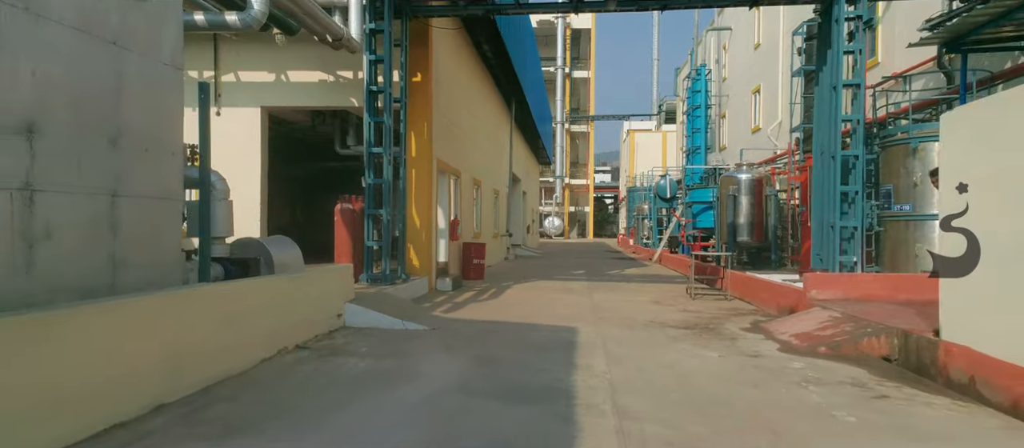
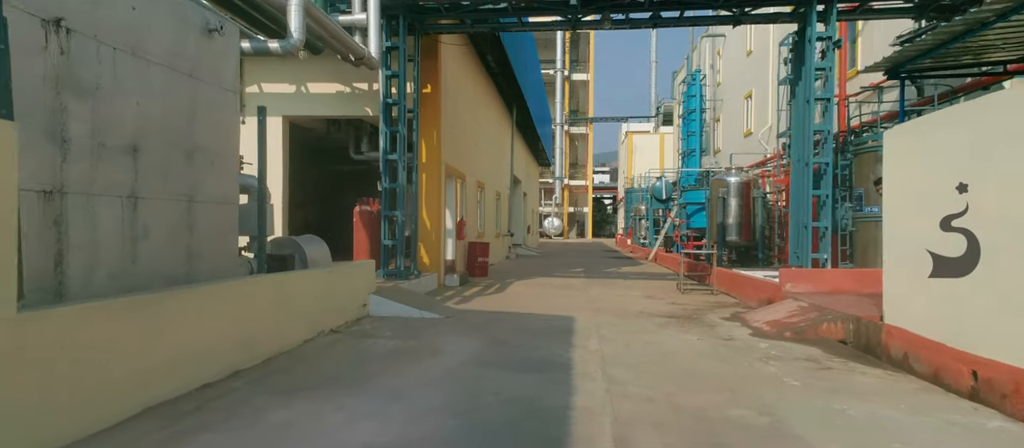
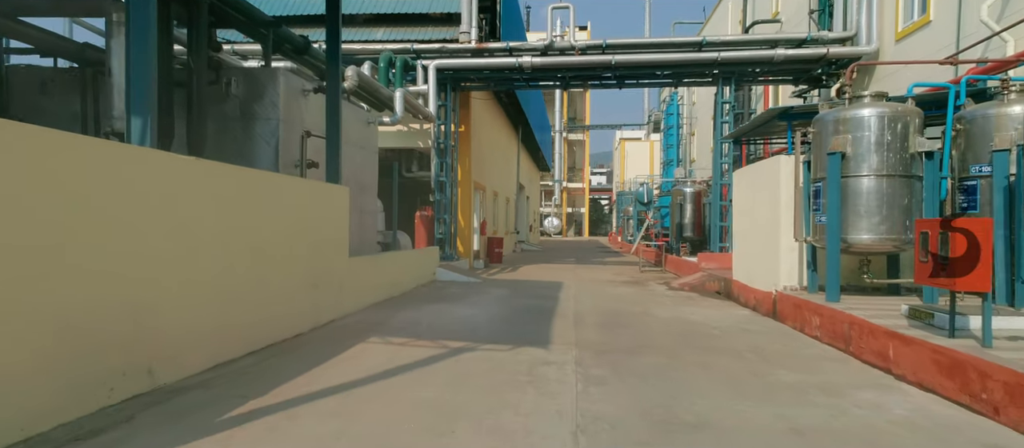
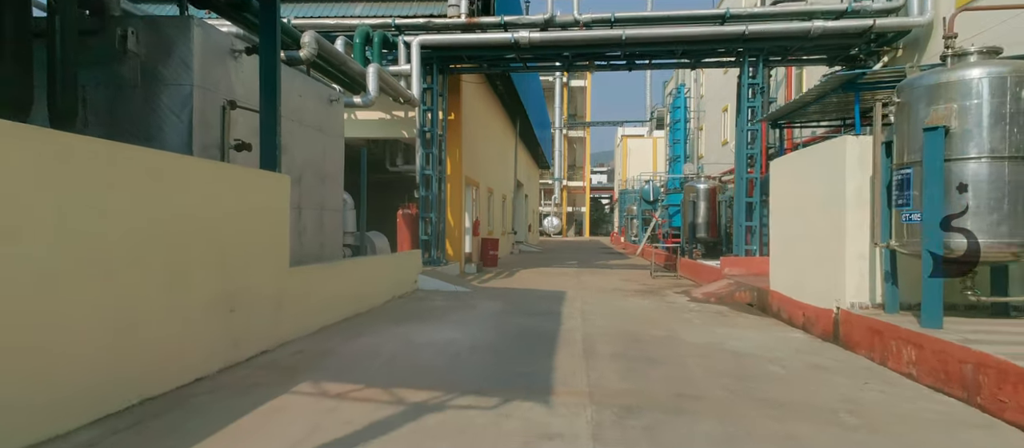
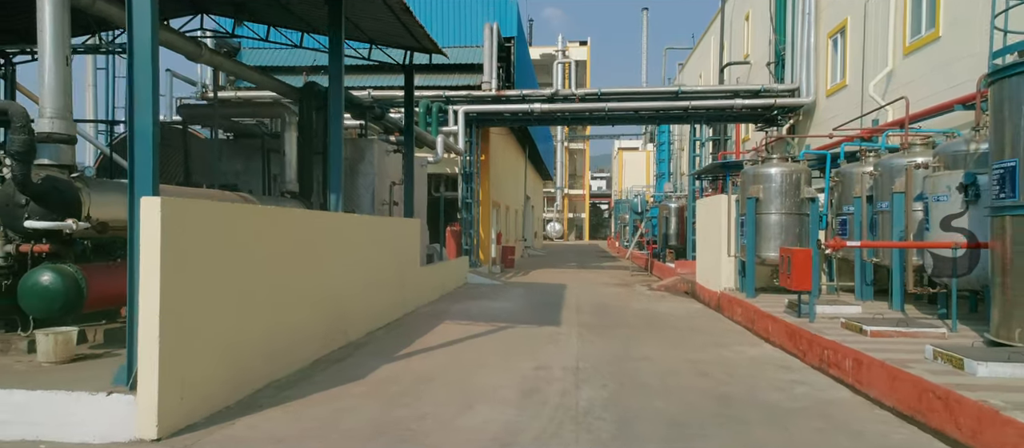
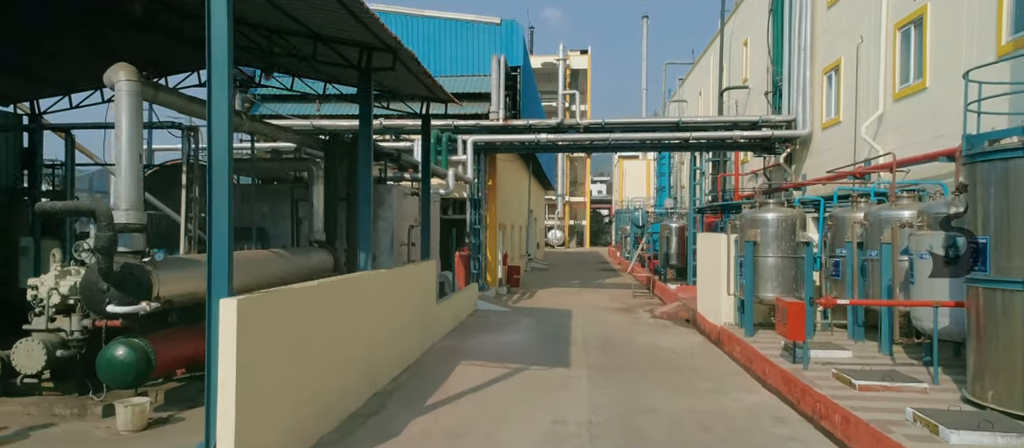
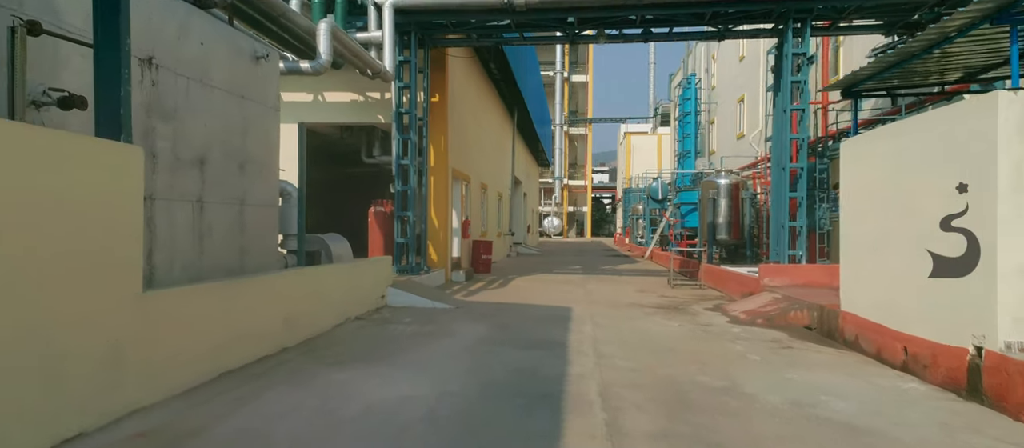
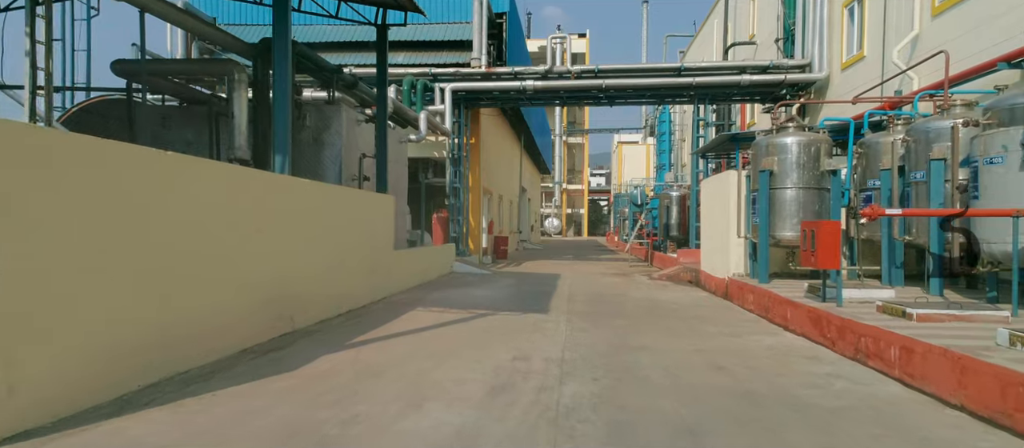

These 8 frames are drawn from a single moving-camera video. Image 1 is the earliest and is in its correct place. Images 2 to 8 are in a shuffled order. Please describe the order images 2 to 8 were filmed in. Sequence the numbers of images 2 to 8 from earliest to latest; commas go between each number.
2, 7, 4, 3, 8, 5, 6
